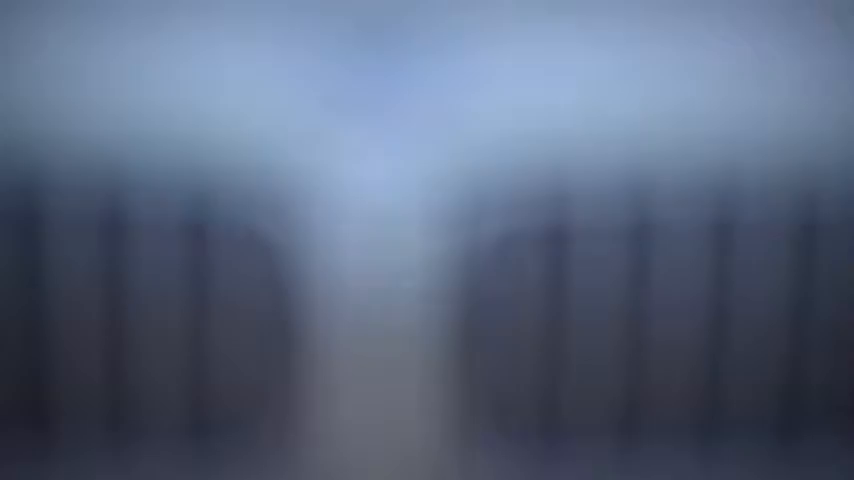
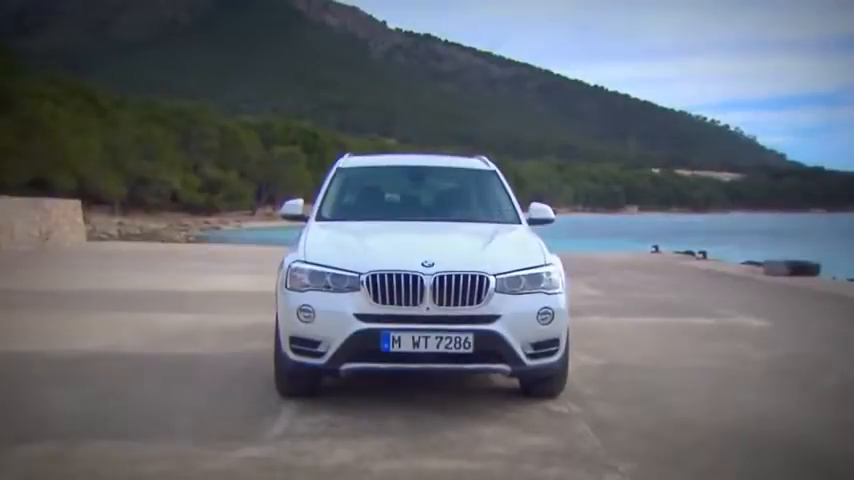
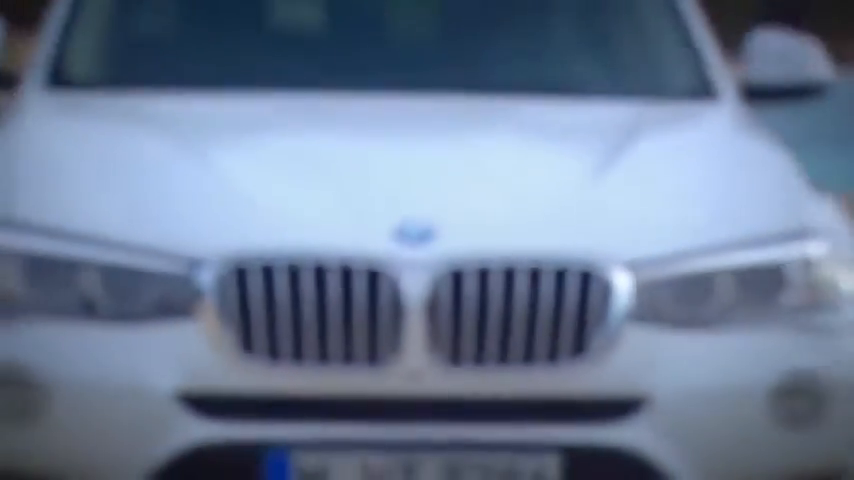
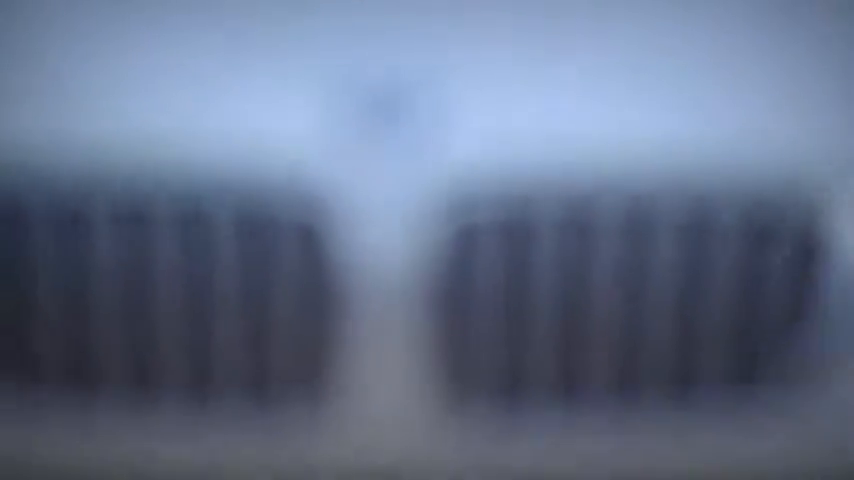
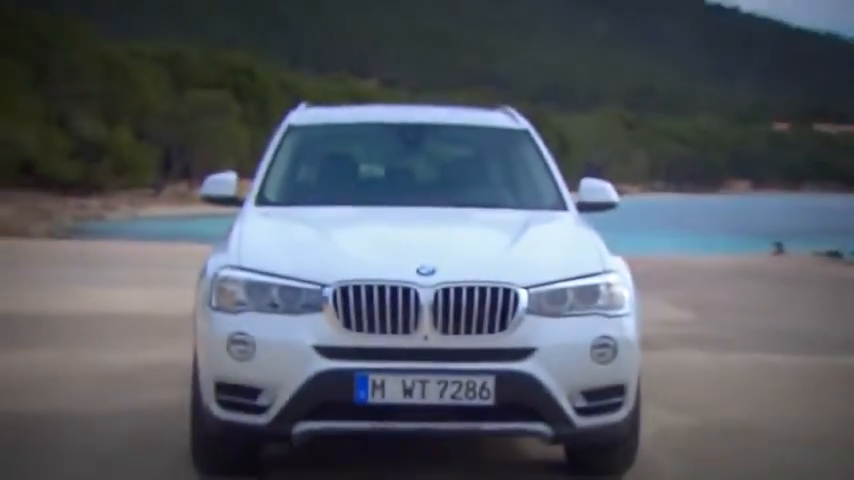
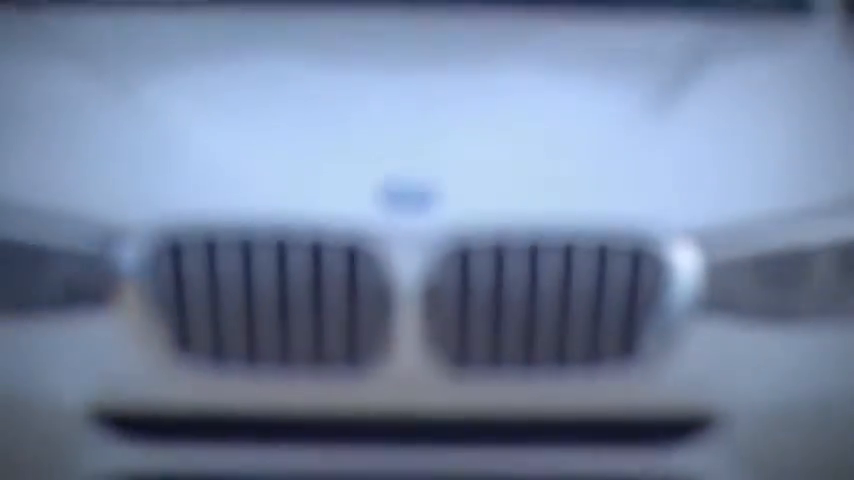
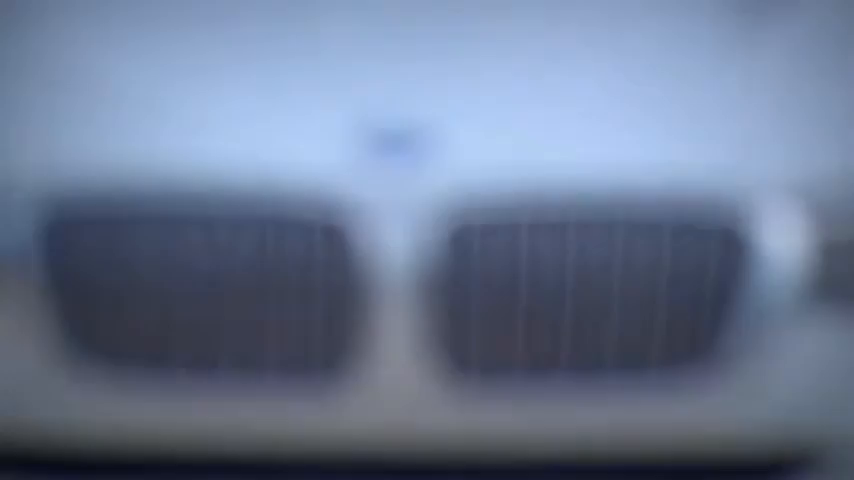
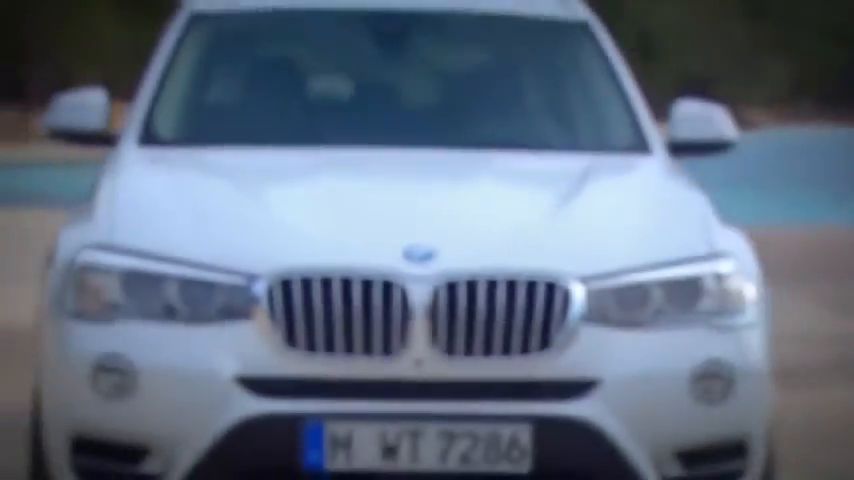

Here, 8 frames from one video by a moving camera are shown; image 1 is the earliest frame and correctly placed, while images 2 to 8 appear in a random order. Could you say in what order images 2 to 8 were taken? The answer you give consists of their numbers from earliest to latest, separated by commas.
4, 7, 6, 3, 8, 5, 2
